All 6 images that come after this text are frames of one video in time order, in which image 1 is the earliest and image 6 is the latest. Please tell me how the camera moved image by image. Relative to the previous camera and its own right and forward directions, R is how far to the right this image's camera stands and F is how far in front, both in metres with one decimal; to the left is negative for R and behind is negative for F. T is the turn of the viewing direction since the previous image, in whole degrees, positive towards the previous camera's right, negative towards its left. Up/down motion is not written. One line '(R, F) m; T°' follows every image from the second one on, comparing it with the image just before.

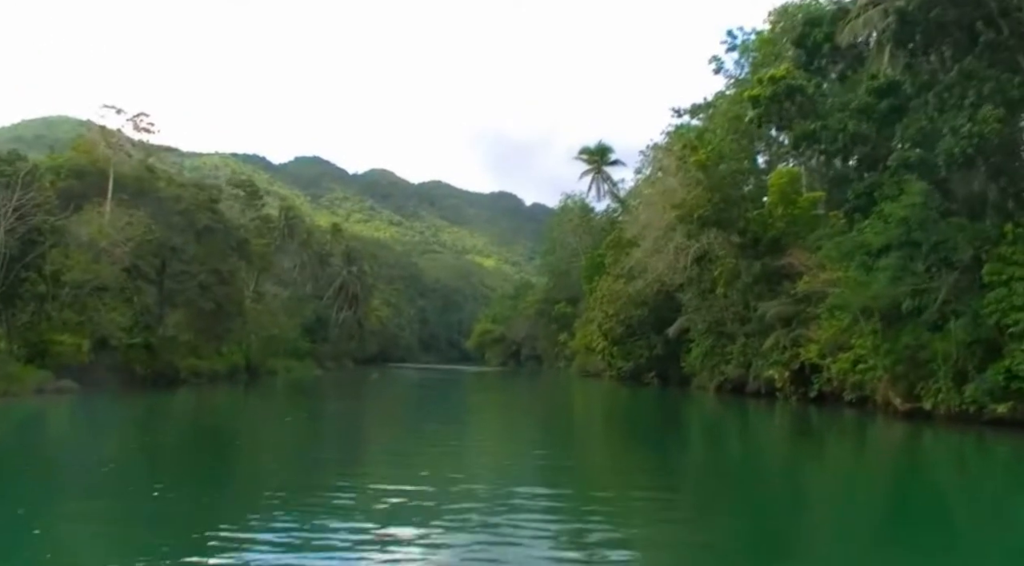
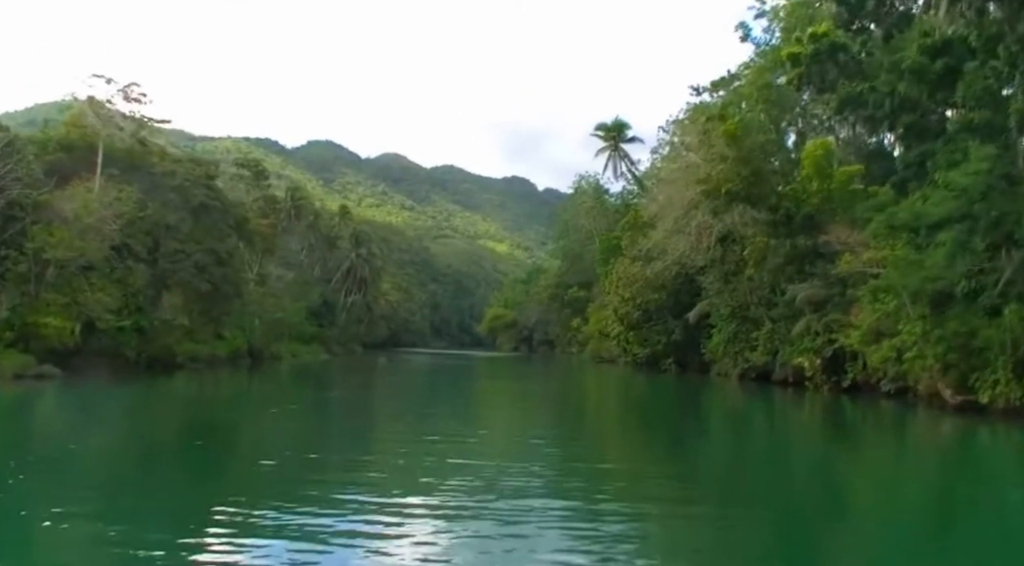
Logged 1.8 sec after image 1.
(0.0, +1.9) m; -1°
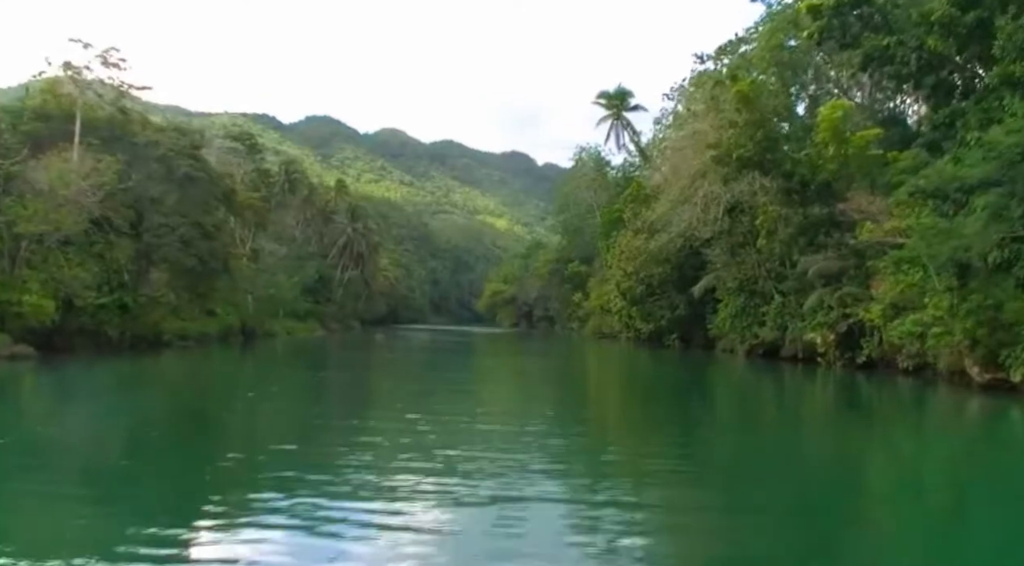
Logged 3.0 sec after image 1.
(0.0, +1.3) m; 0°
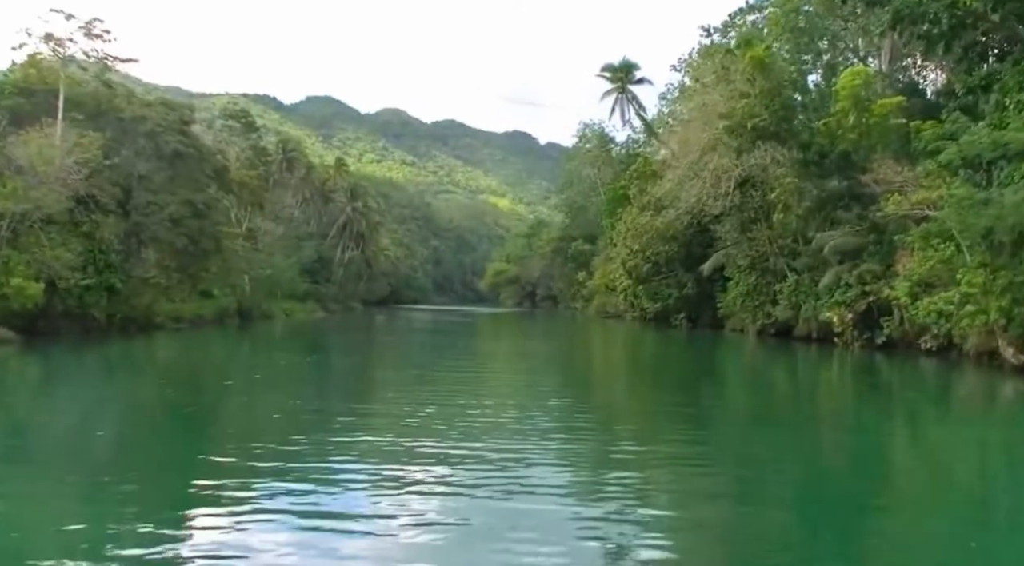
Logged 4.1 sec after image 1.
(0.0, +1.1) m; 0°
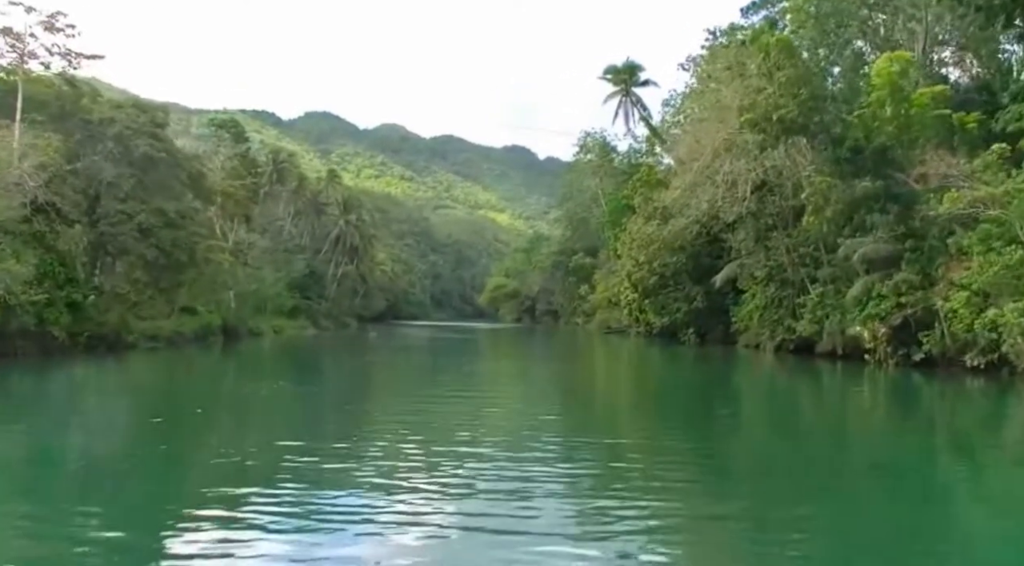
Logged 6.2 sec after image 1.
(0.0, +2.3) m; 0°
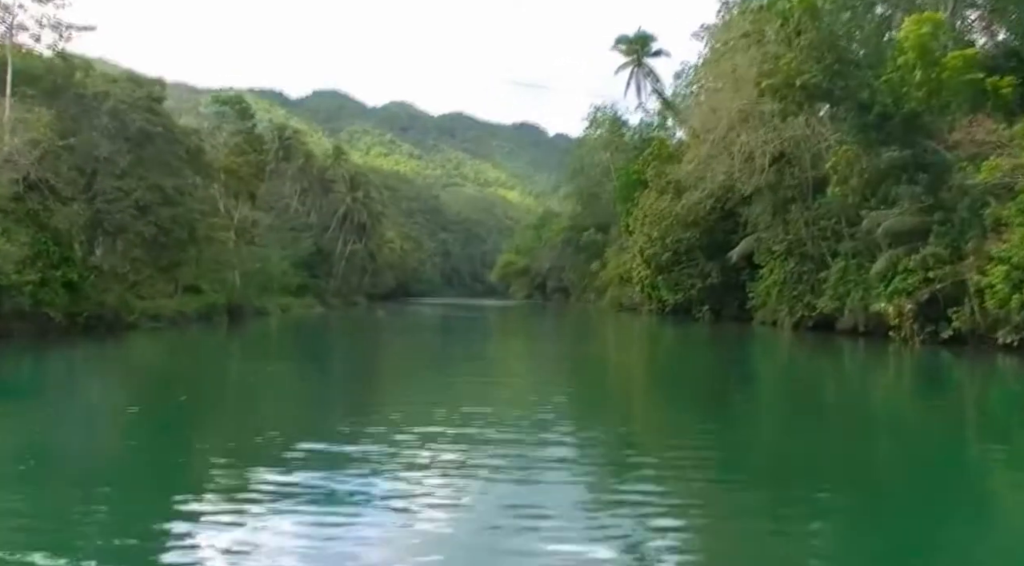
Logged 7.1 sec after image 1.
(0.0, +0.9) m; -1°
